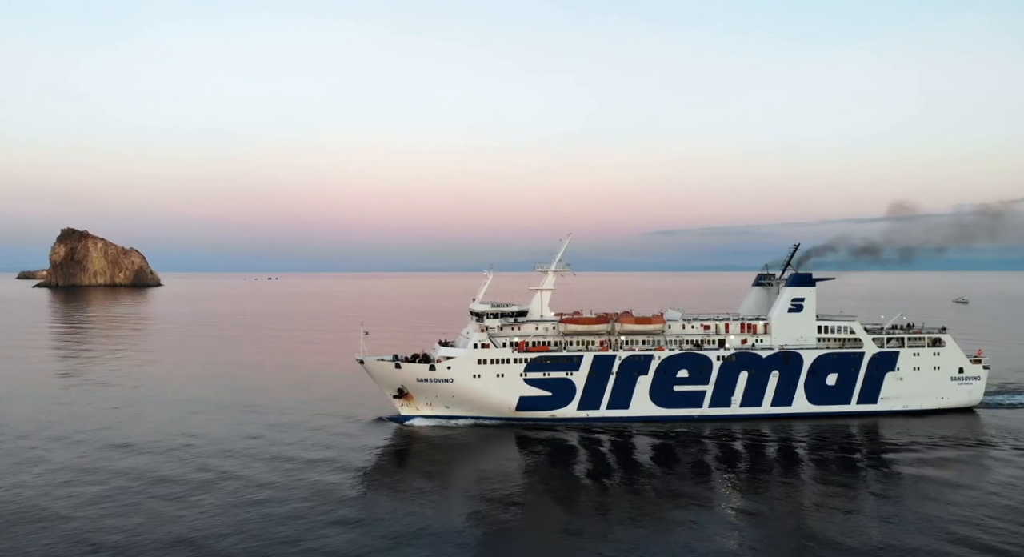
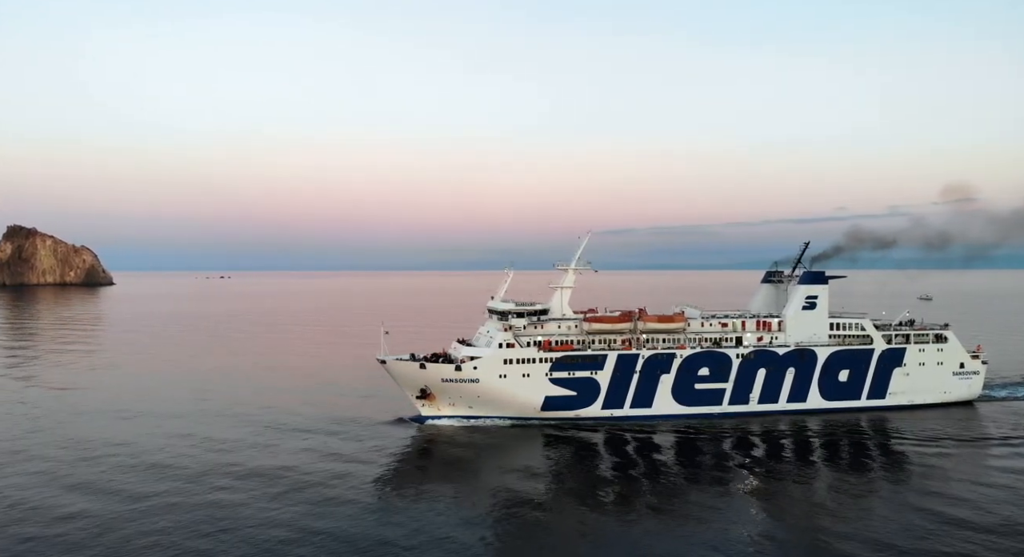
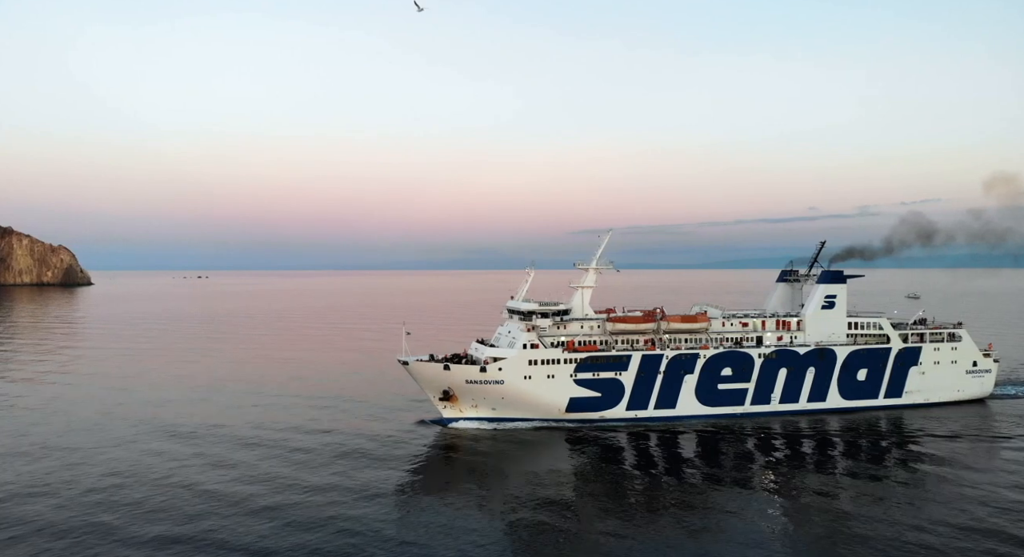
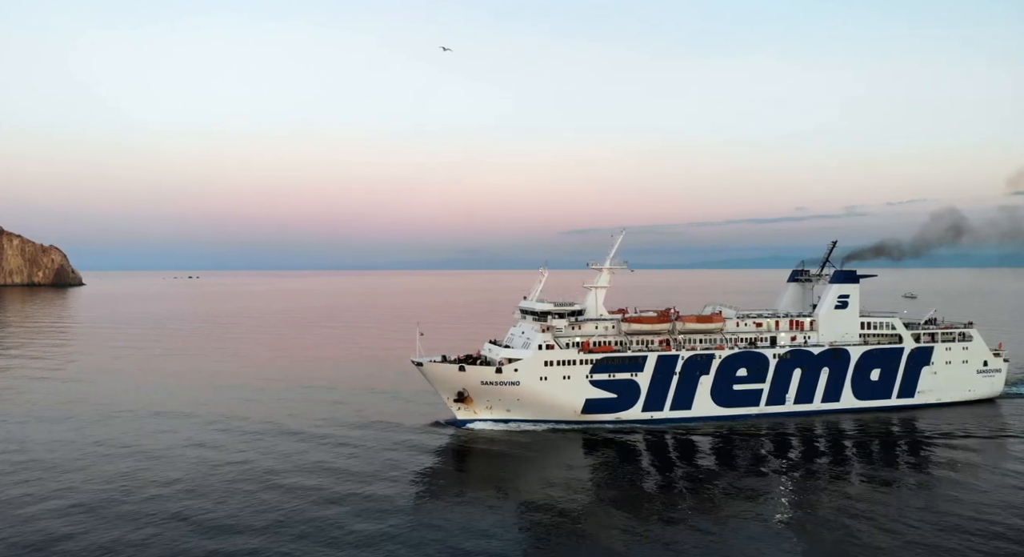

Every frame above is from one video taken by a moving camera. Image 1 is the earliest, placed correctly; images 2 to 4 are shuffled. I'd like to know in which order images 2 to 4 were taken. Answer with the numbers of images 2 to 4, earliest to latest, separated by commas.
2, 3, 4
